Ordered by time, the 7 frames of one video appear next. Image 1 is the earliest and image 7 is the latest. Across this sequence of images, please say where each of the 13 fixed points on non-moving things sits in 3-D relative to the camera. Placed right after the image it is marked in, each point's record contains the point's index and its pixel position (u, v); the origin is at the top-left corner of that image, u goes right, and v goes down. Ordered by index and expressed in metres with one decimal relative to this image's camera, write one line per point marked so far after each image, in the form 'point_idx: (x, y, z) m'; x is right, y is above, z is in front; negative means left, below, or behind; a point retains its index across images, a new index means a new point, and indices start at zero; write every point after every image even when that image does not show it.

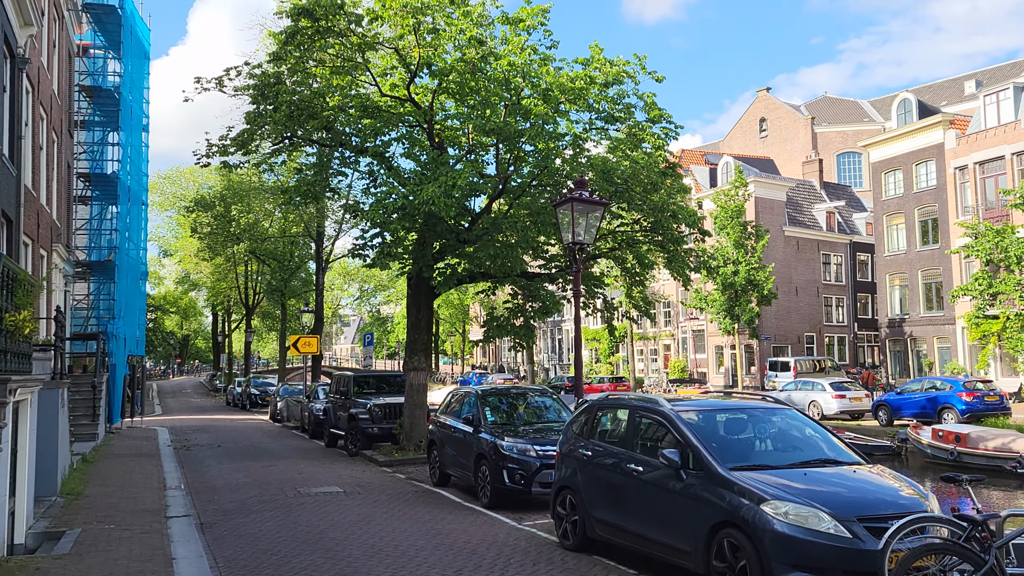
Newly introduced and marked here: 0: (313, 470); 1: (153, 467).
0: (-3.3, -3.0, +14.9) m
1: (-6.0, -3.0, +15.1) m
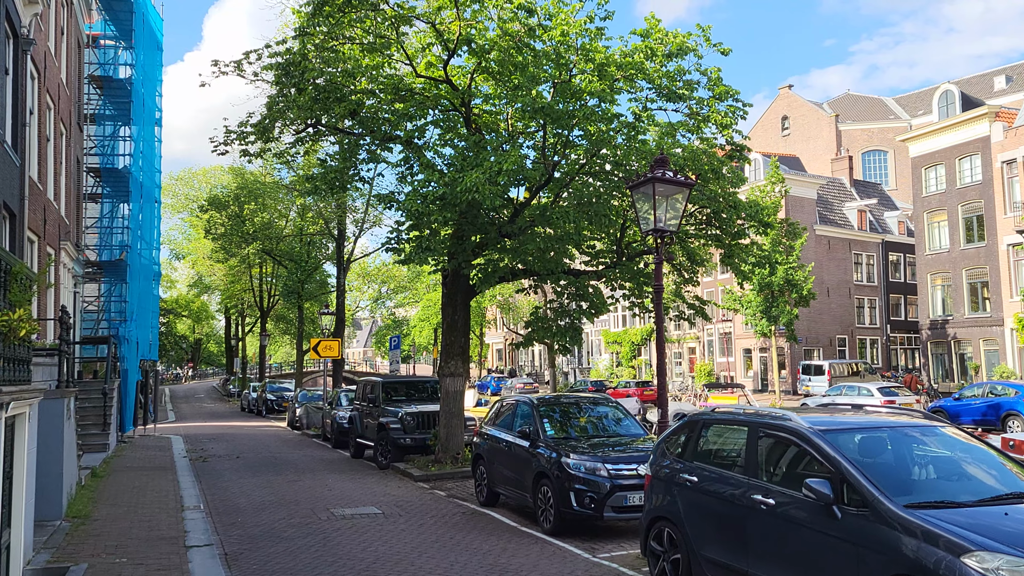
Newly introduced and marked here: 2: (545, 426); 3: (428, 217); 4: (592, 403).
0: (-2.5, -3.0, +13.5) m
1: (-5.2, -3.0, +13.8) m
2: (+0.4, -1.6, +10.4) m
3: (-1.2, +1.1, +13.8) m
4: (+1.0, -1.4, +11.1) m
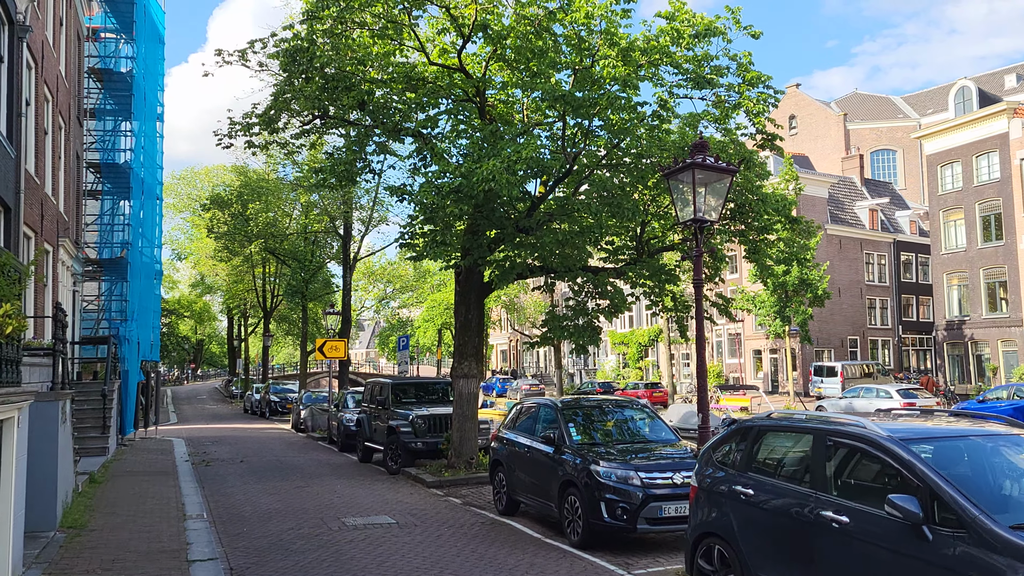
0: (-2.3, -2.9, +12.9) m
1: (-5.0, -2.9, +13.1) m
2: (+0.7, -1.5, +9.8) m
3: (-1.0, +1.1, +13.2) m
4: (+1.3, -1.4, +10.5) m
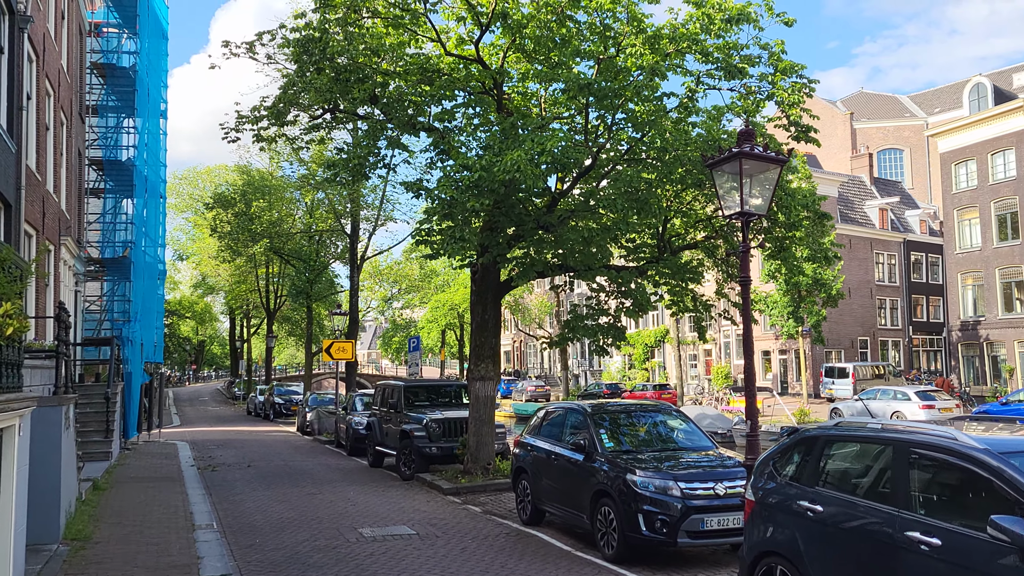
0: (-2.0, -2.9, +12.4) m
1: (-4.7, -2.9, +12.6) m
2: (+0.9, -1.5, +9.3) m
3: (-0.7, +1.2, +12.7) m
4: (+1.6, -1.4, +10.0) m
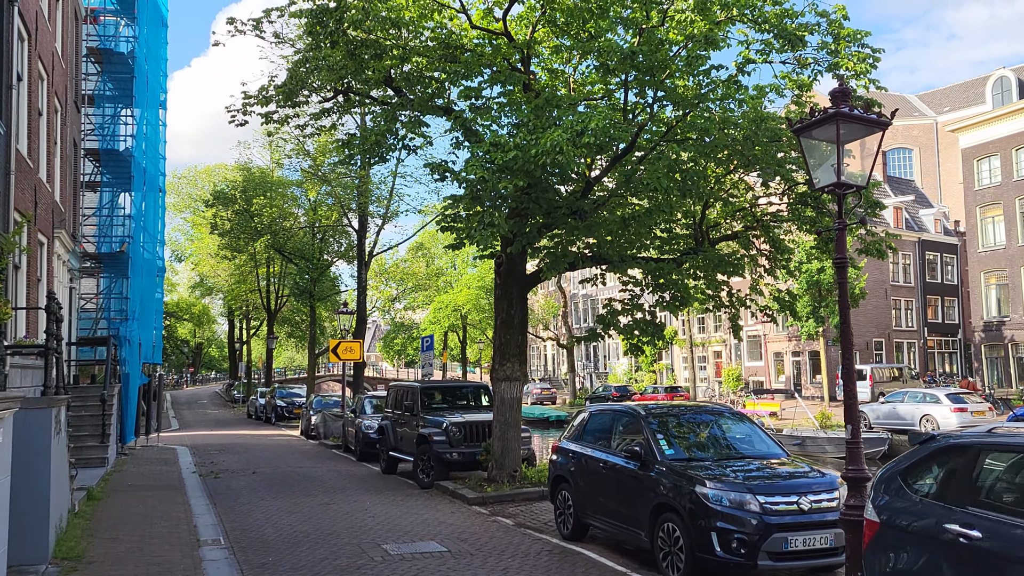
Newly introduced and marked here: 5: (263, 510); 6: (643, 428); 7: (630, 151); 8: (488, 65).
0: (-1.6, -2.8, +11.4) m
1: (-4.3, -2.8, +11.6) m
2: (+1.4, -1.4, +8.2) m
3: (-0.3, +1.3, +11.7) m
4: (+2.0, -1.3, +9.0) m
5: (-3.2, -2.9, +11.7) m
6: (+1.2, -1.3, +8.6) m
7: (+1.6, +1.9, +12.3) m
8: (-0.4, +3.0, +12.3) m
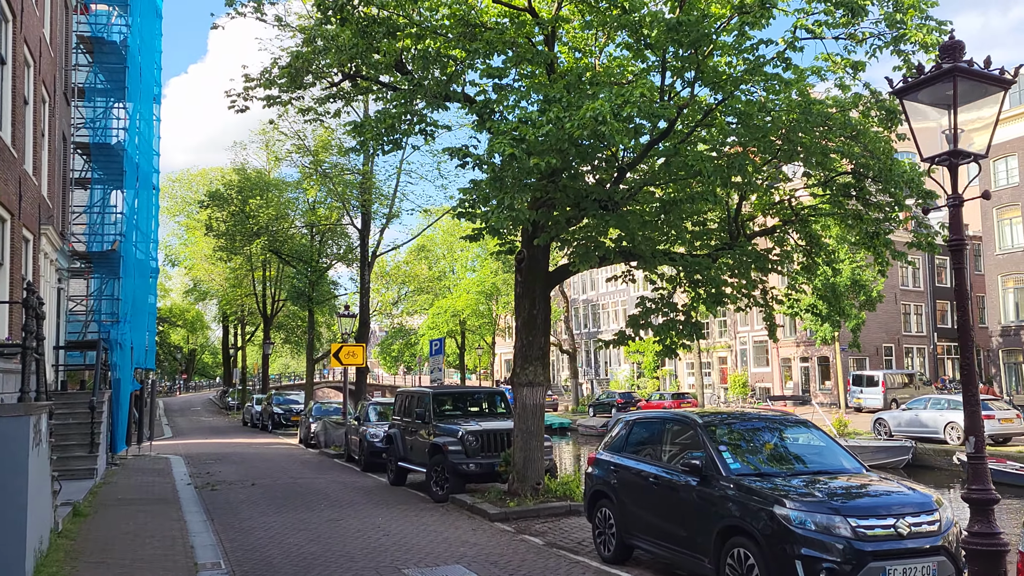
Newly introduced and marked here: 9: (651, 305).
0: (-1.3, -2.8, +10.4) m
1: (-4.0, -2.8, +10.6) m
2: (+1.7, -1.4, +7.3) m
3: (0.0, +1.3, +10.7) m
4: (+2.3, -1.2, +8.0) m
5: (-2.9, -2.8, +10.6) m
6: (+1.6, -1.3, +7.6) m
7: (+1.9, +1.9, +11.4) m
8: (-0.1, +3.1, +11.4) m
9: (+1.9, -0.2, +12.5) m
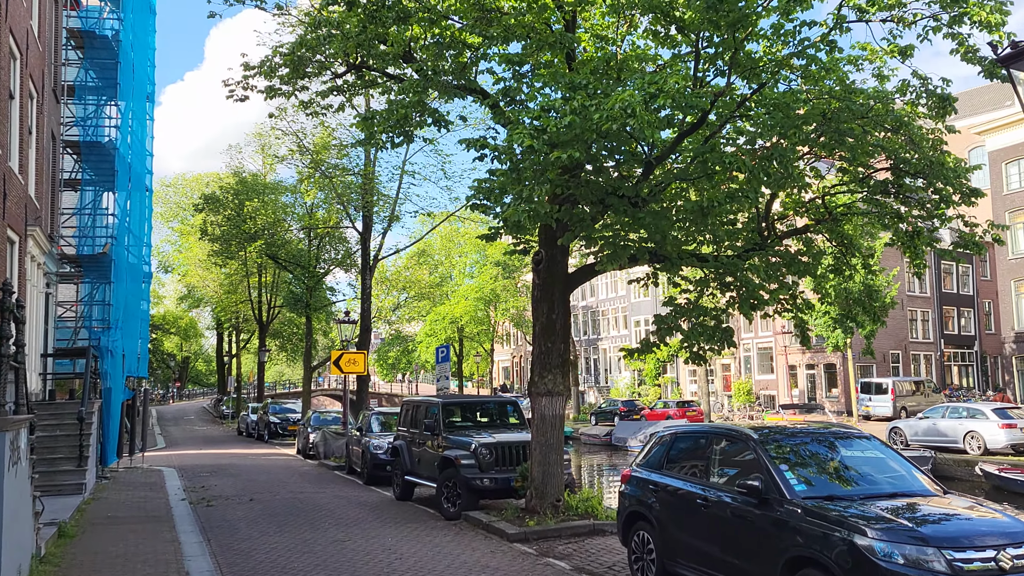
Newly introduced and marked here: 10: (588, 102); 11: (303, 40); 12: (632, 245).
0: (-1.0, -2.8, +9.6) m
1: (-3.7, -2.8, +9.8) m
2: (+1.9, -1.4, +6.5) m
3: (+0.2, +1.3, +10.0) m
4: (+2.6, -1.2, +7.3) m
5: (-2.7, -2.9, +9.8) m
6: (+1.8, -1.3, +6.9) m
7: (+2.1, +1.9, +10.7) m
8: (+0.2, +3.0, +10.7) m
9: (+2.1, -0.3, +11.7) m
10: (+0.7, +1.9, +9.8) m
11: (-2.7, +3.2, +11.7) m
12: (+1.4, +0.5, +10.6) m
